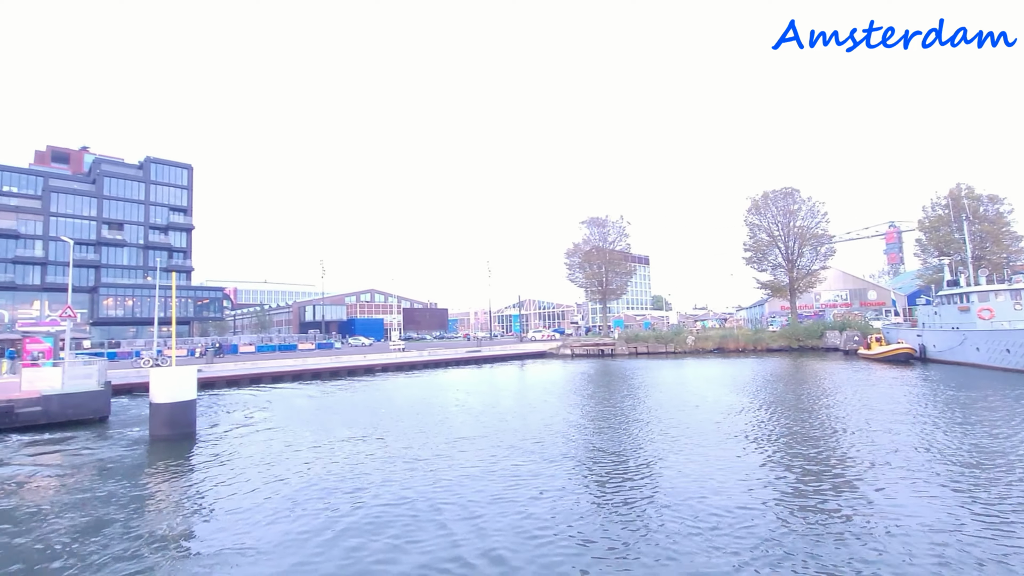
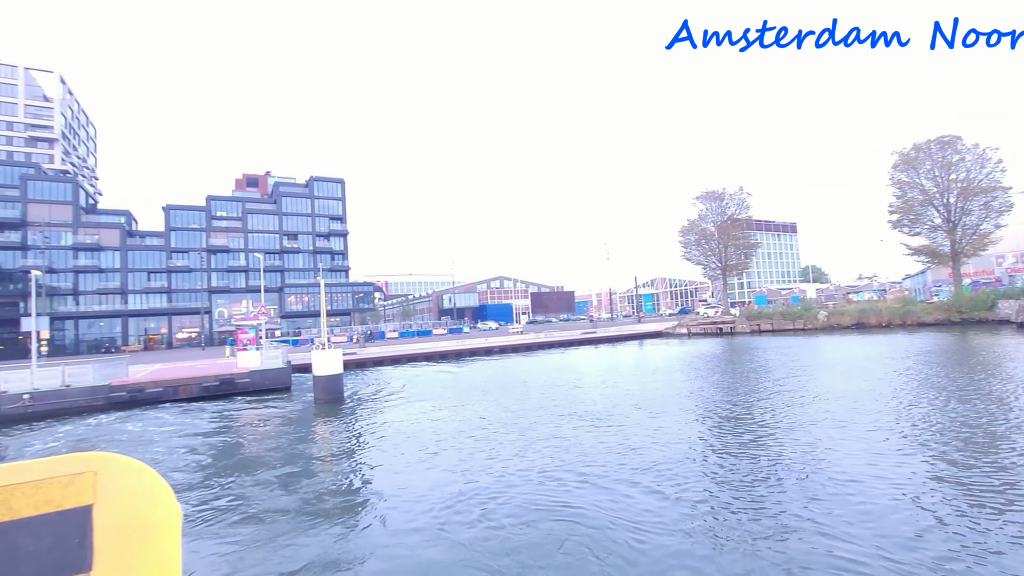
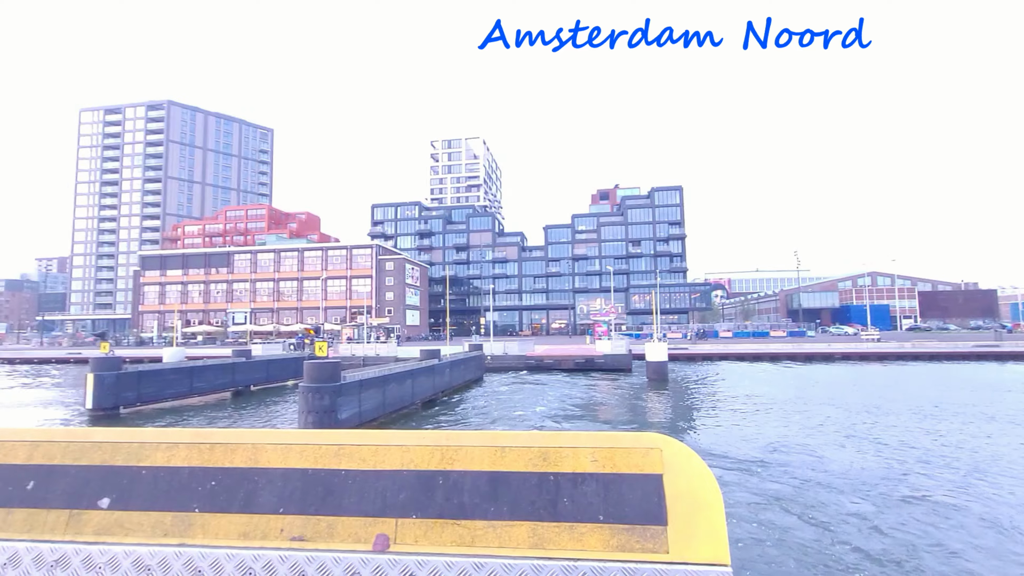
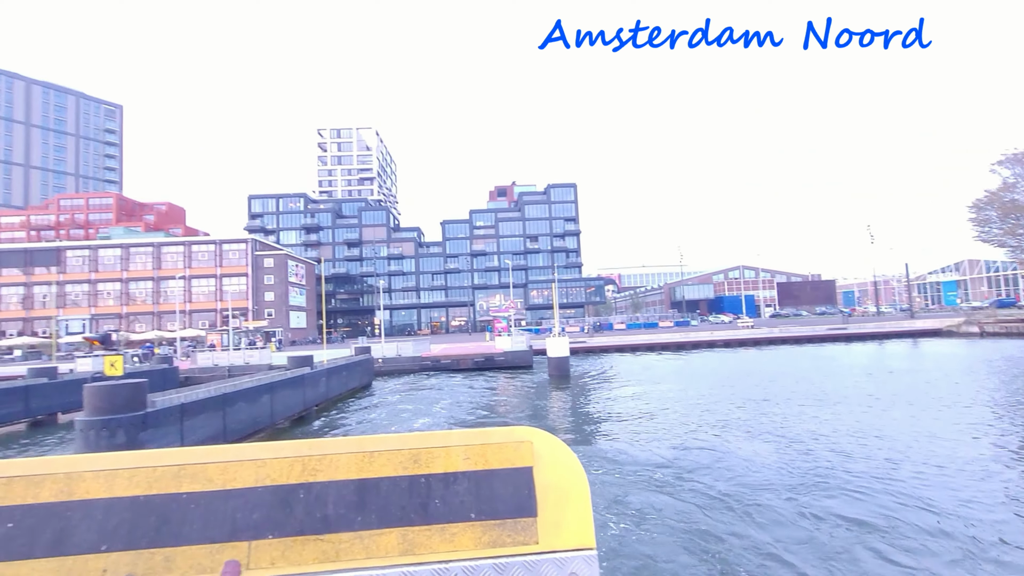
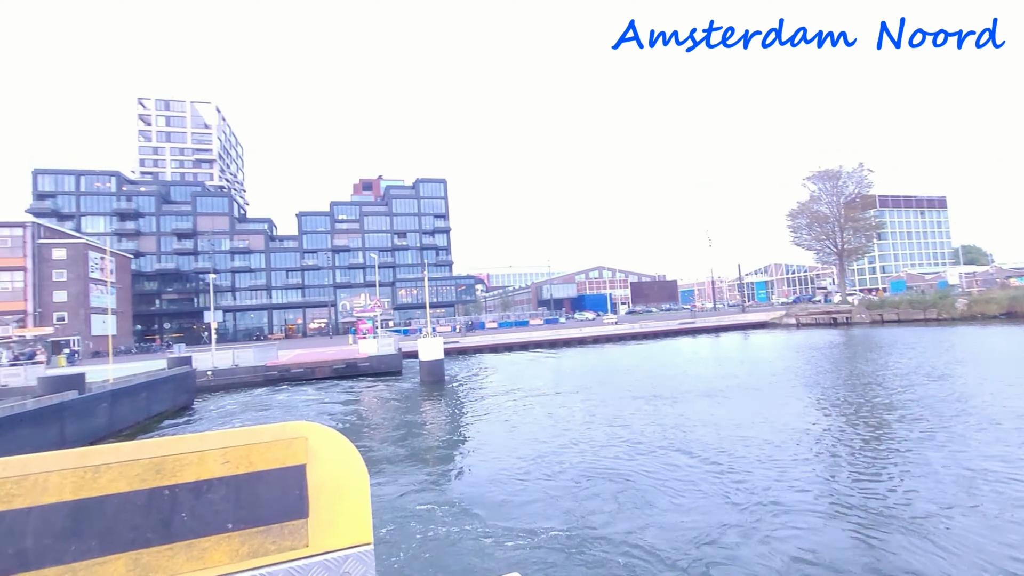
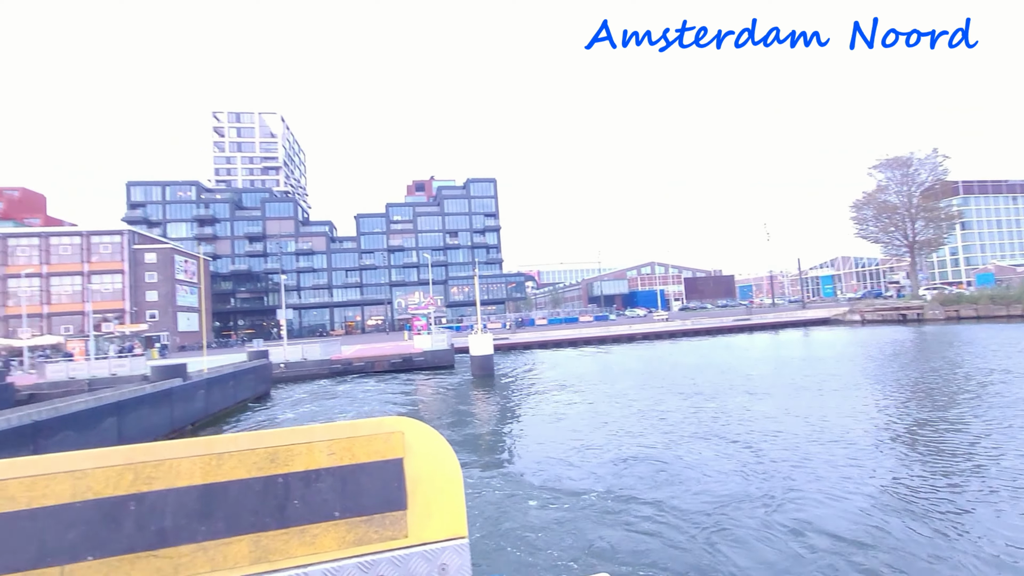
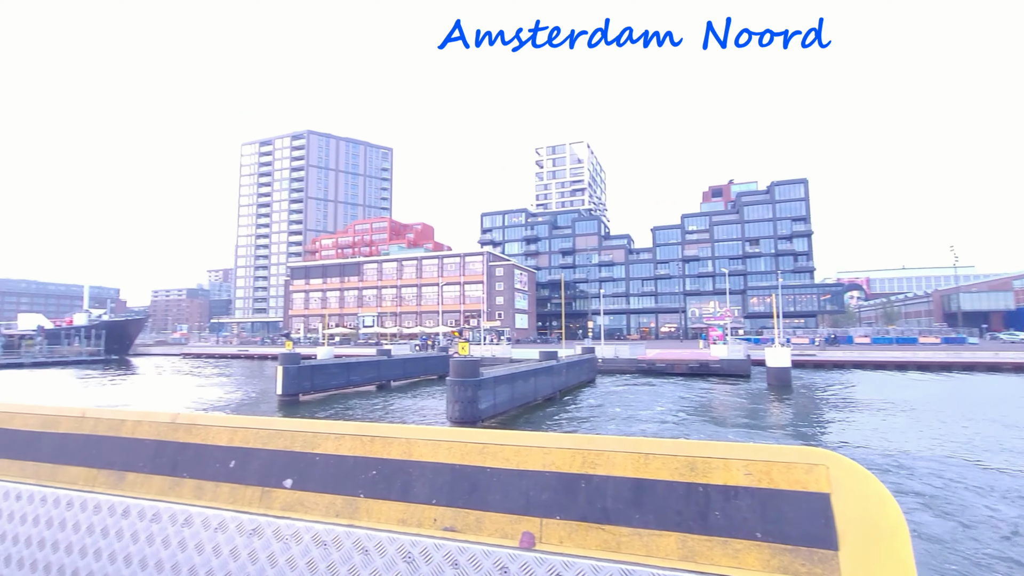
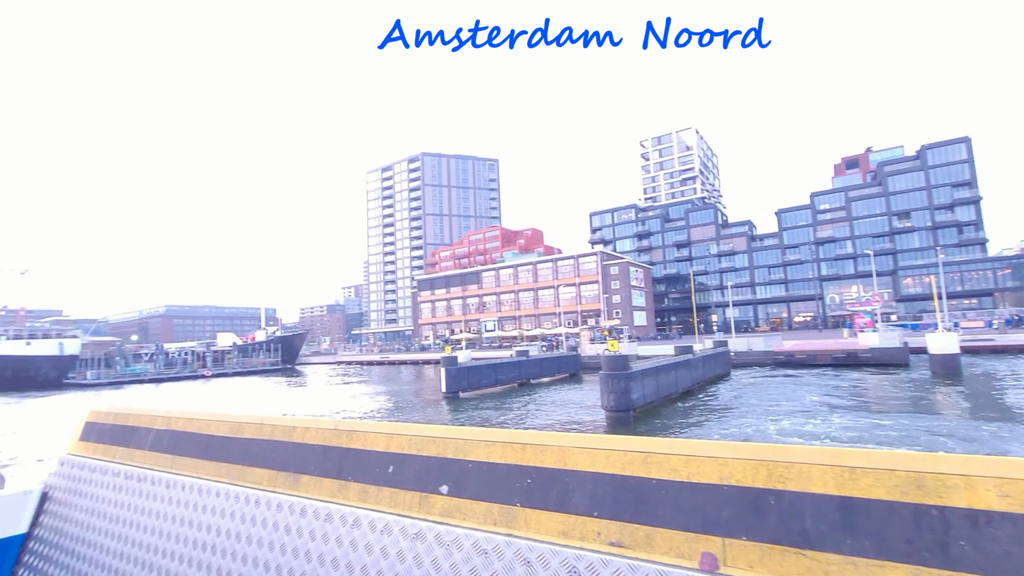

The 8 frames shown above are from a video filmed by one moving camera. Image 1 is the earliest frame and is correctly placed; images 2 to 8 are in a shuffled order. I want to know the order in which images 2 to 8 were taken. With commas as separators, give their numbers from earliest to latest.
2, 5, 6, 4, 3, 7, 8
